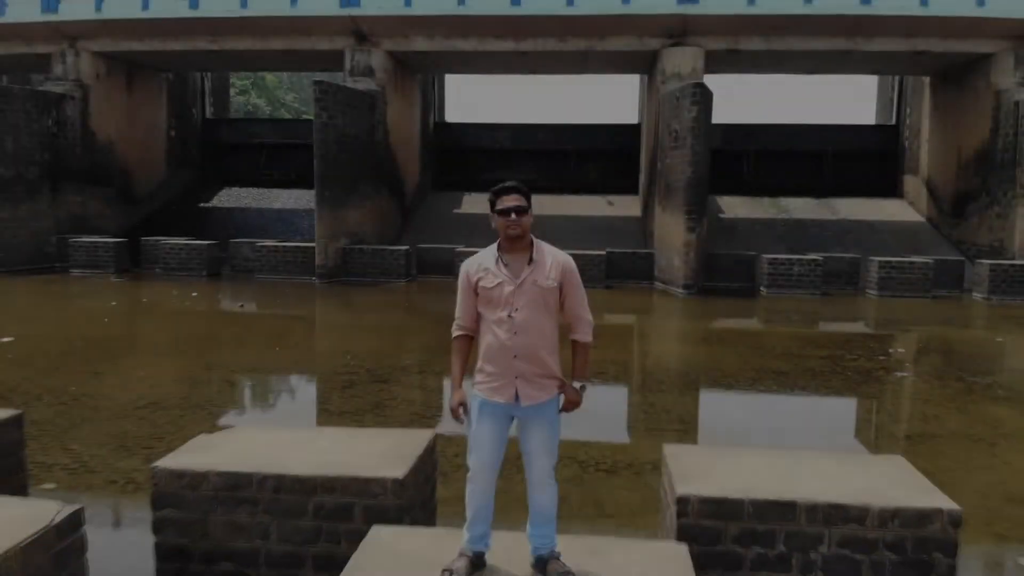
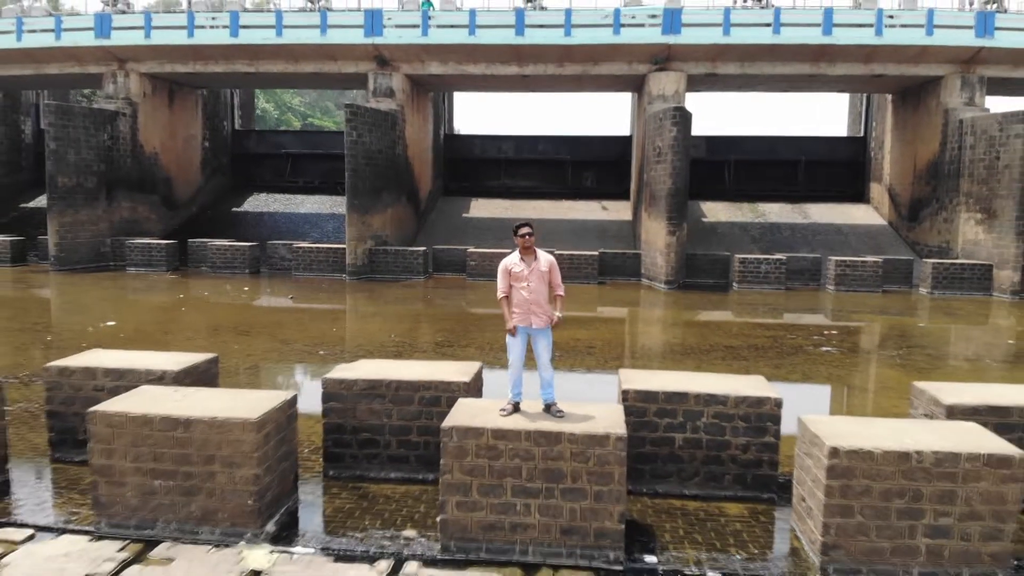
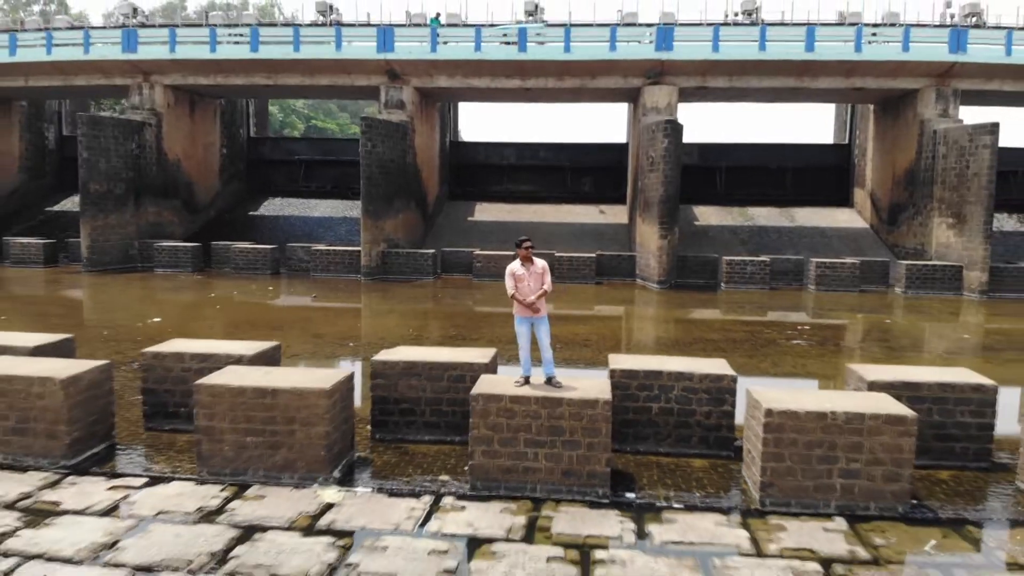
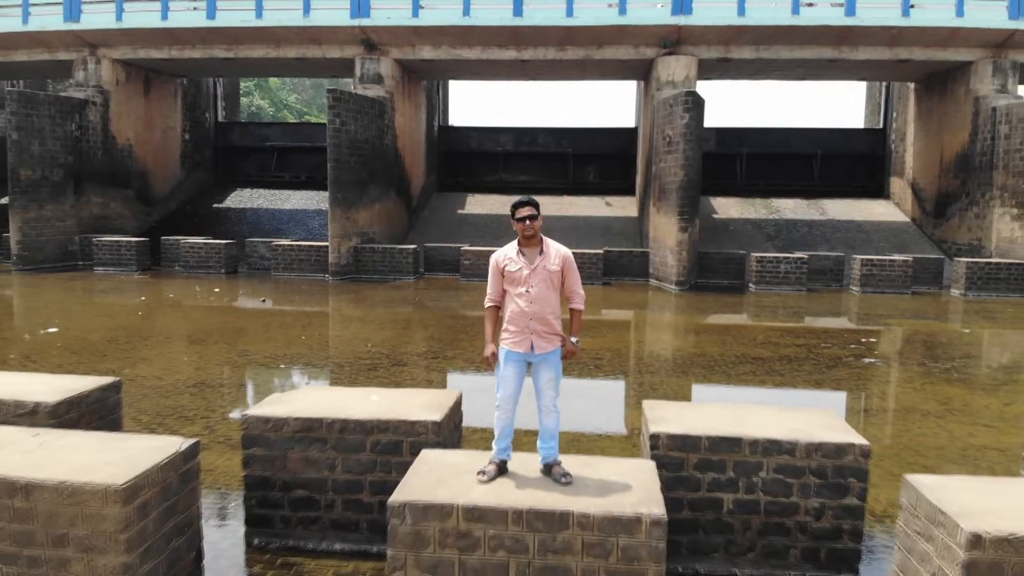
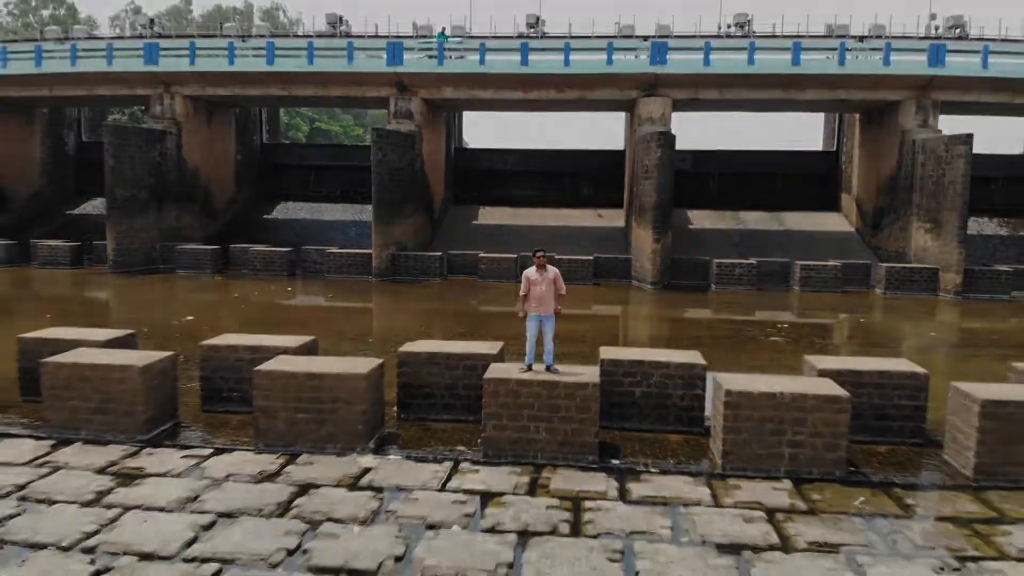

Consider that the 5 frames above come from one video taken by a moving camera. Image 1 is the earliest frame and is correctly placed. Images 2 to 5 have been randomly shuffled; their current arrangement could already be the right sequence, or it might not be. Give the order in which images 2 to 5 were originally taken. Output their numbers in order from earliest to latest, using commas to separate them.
4, 2, 3, 5
